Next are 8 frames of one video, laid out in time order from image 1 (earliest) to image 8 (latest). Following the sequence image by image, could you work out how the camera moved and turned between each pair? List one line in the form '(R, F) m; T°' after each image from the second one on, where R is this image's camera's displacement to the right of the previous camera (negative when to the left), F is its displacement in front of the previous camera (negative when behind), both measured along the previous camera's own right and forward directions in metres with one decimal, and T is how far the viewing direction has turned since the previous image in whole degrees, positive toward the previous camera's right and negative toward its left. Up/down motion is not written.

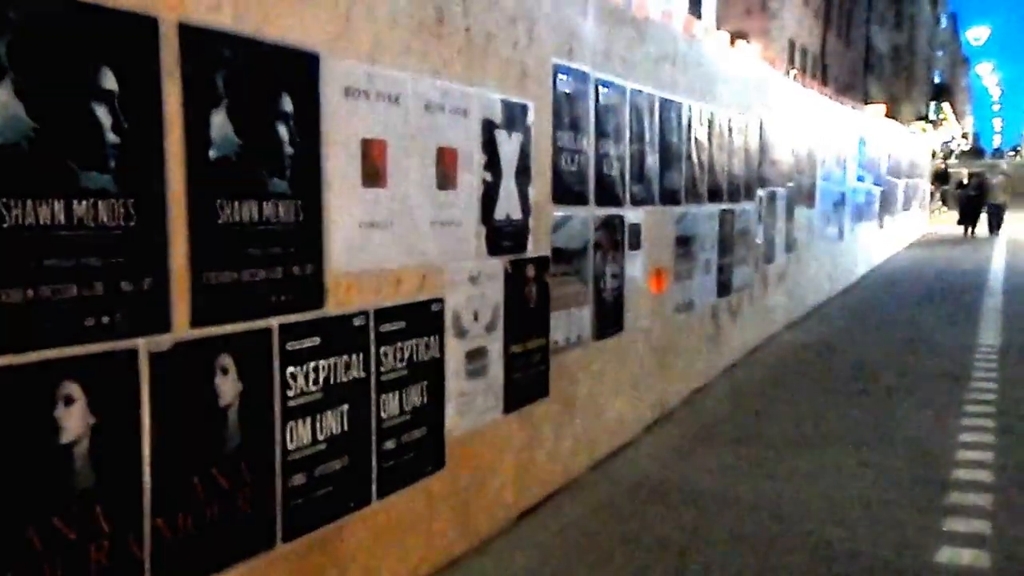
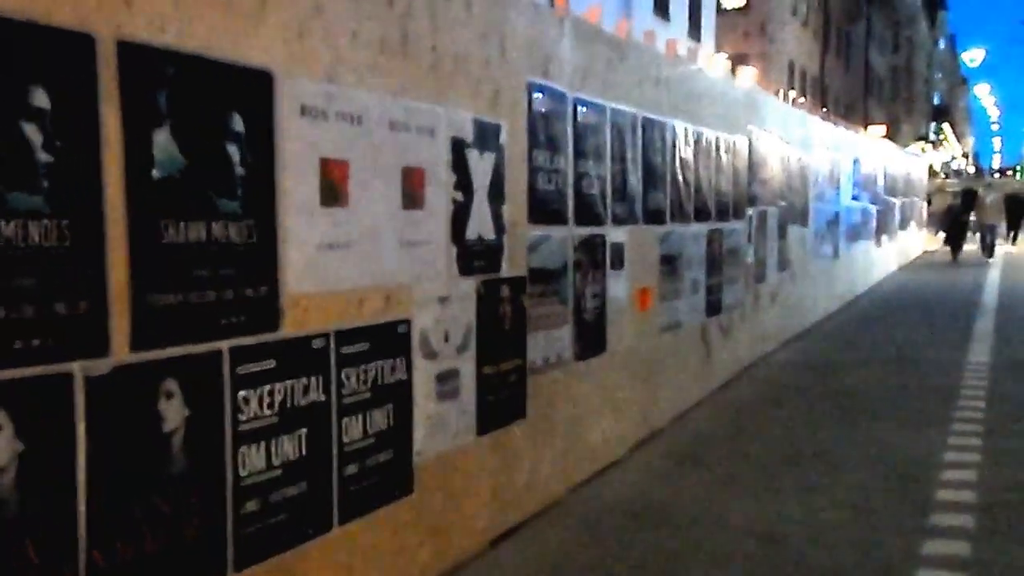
(+0.3, +0.1) m; 0°
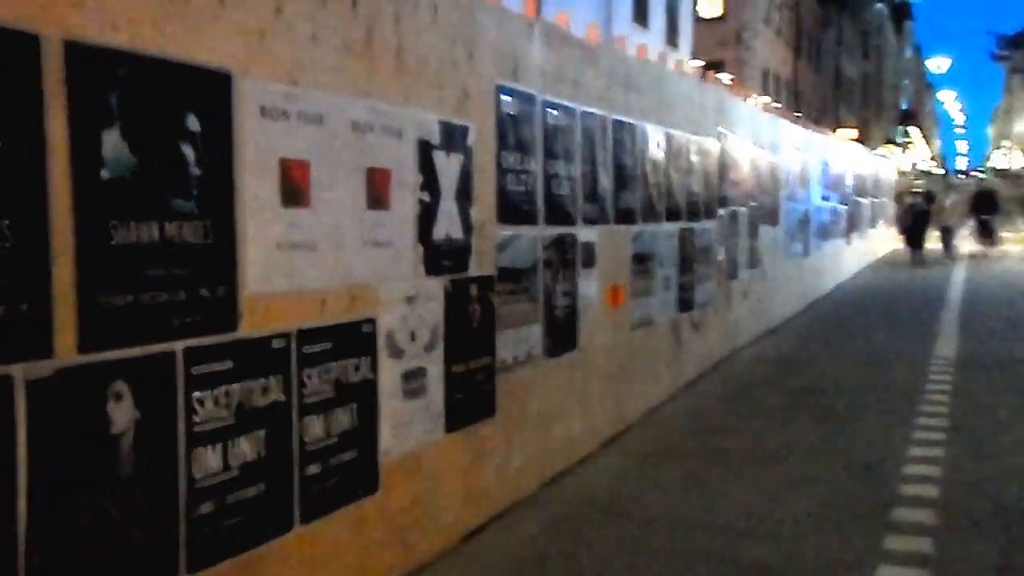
(+0.2, 0.0) m; +2°
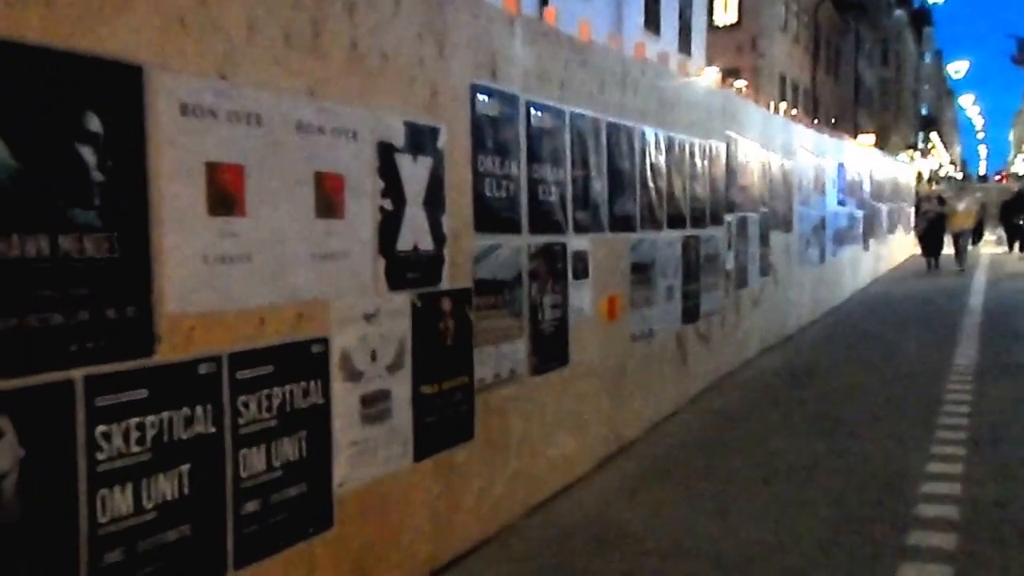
(+0.4, +0.5) m; -2°
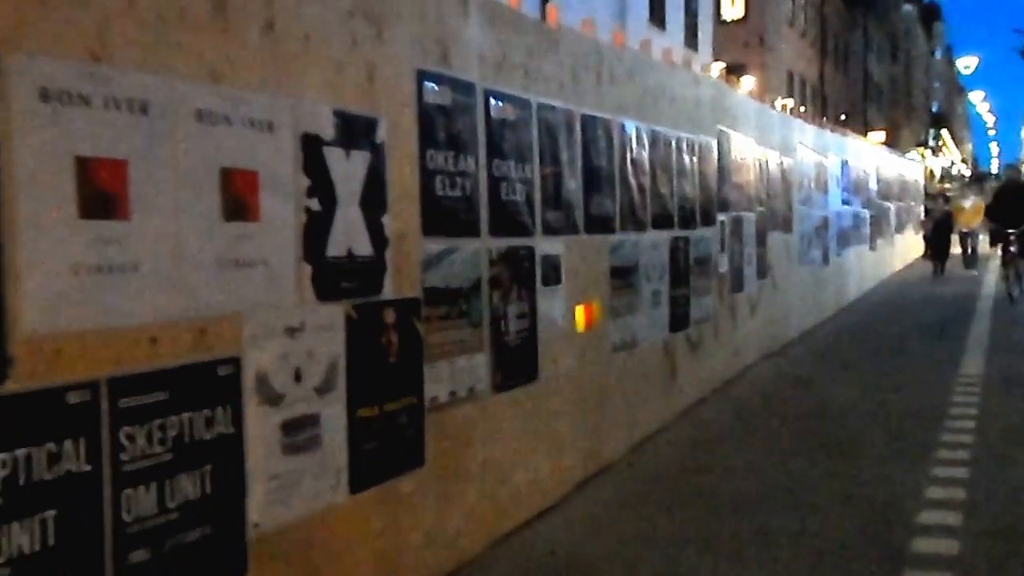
(+0.5, +0.6) m; -1°
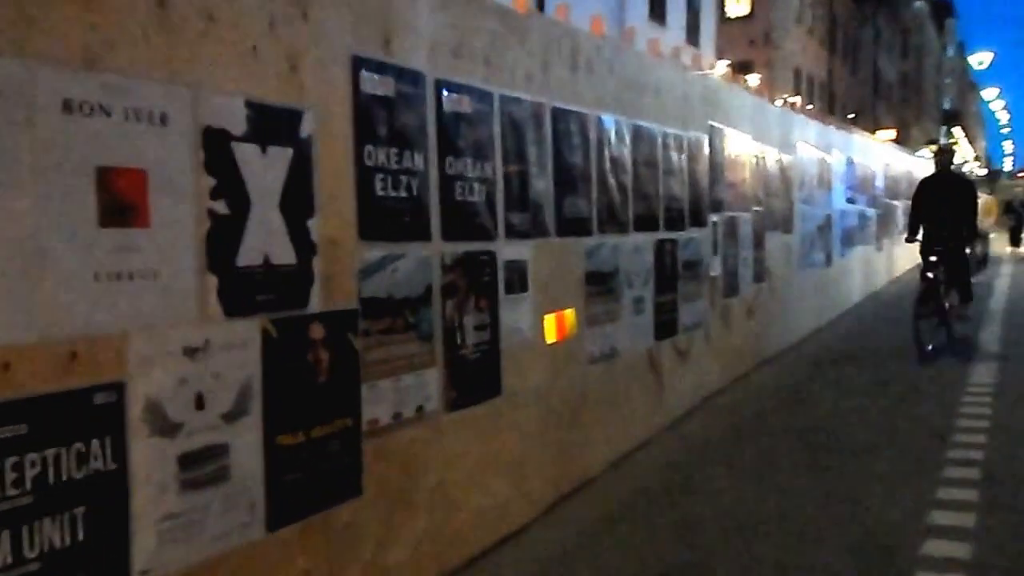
(+0.5, +0.5) m; -1°
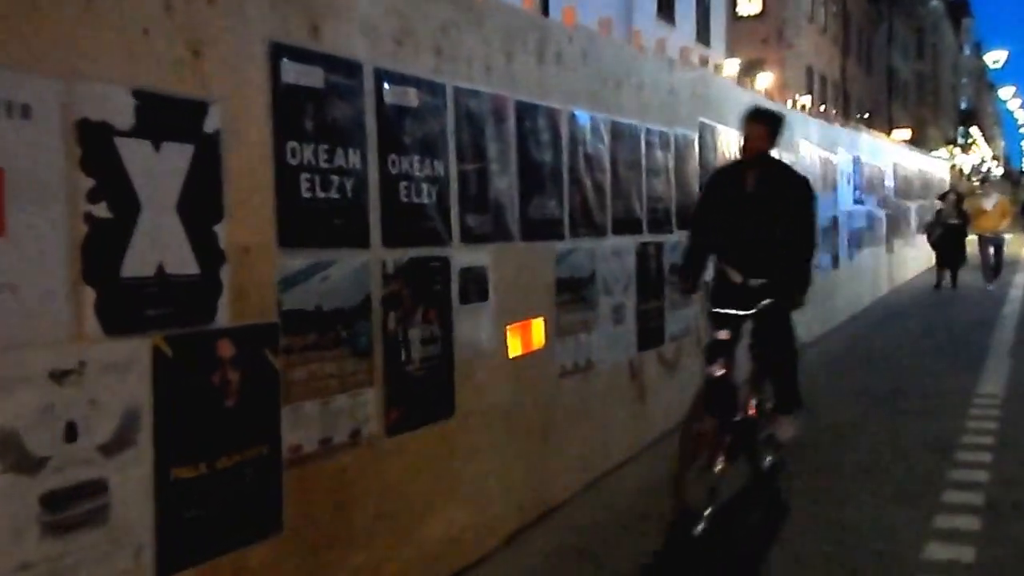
(+0.5, +0.5) m; -1°
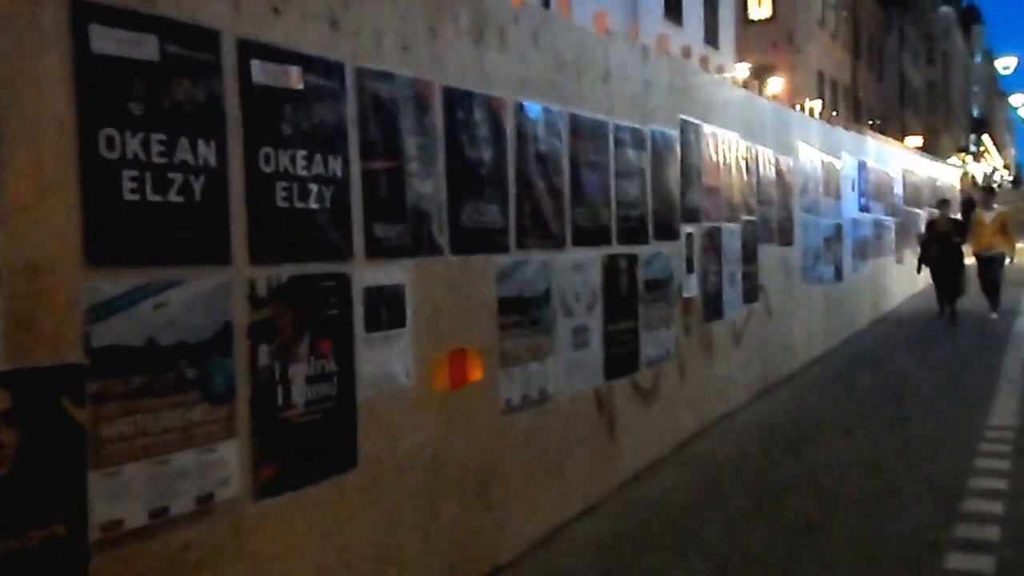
(+0.7, +1.0) m; -1°
